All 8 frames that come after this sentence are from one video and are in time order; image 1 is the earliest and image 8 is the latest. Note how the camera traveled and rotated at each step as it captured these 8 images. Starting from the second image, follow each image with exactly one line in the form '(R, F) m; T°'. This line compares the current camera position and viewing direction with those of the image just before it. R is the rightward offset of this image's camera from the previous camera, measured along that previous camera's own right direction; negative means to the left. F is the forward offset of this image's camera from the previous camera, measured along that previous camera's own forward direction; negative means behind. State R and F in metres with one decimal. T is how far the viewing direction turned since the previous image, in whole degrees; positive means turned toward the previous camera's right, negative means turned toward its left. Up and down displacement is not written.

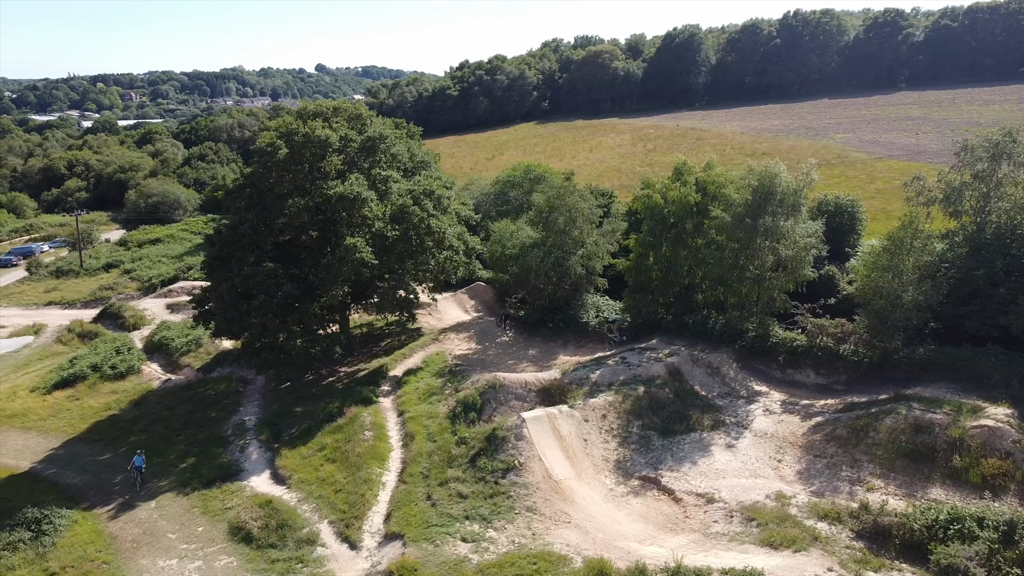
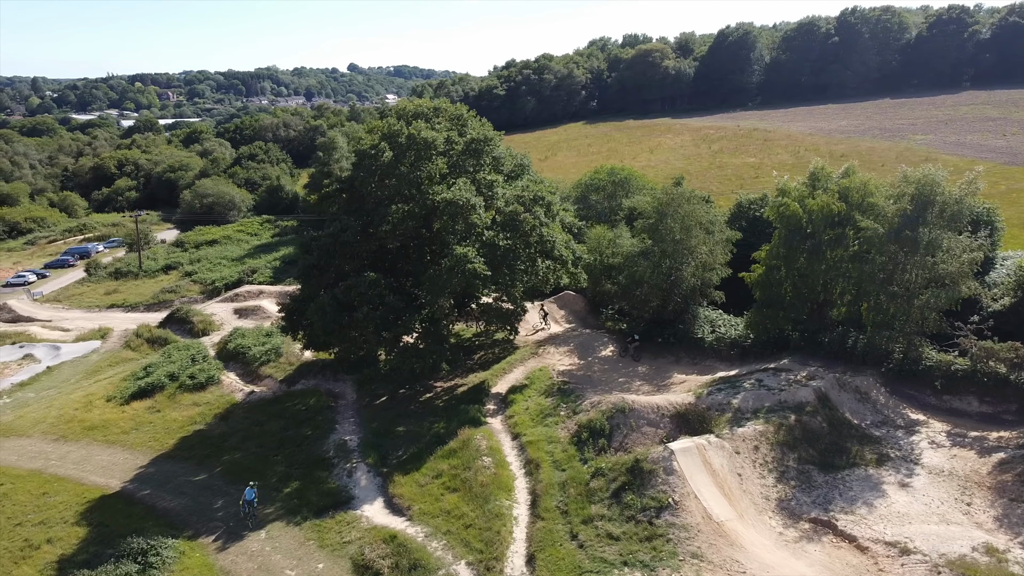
(-2.7, +1.7) m; -2°
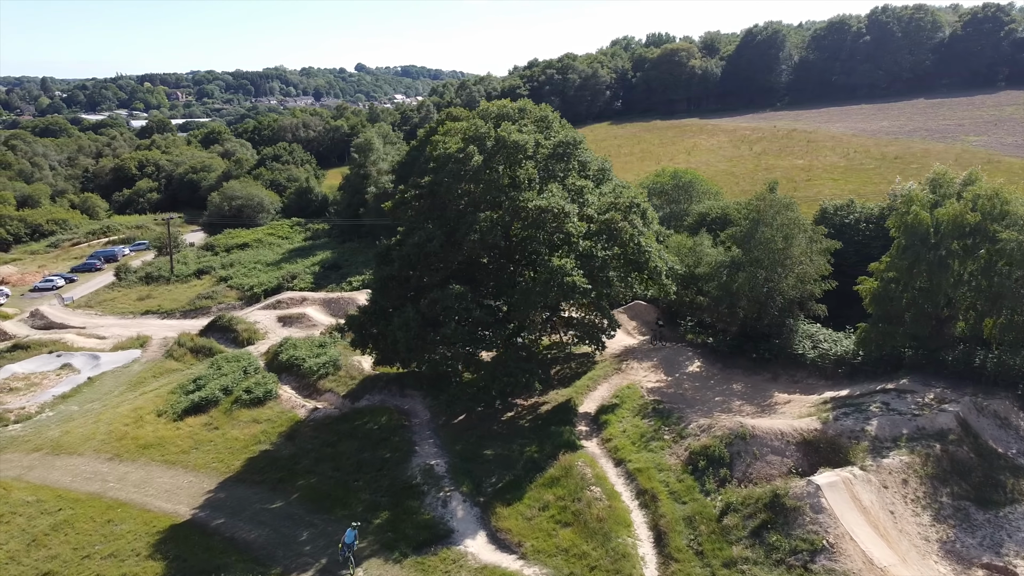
(-2.6, +1.6) m; 0°
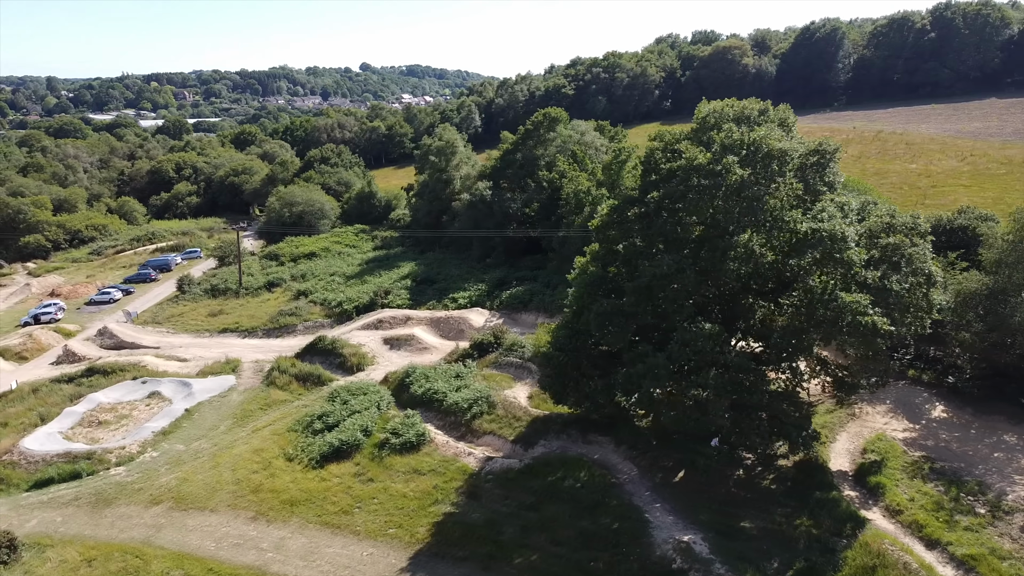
(-6.1, +3.9) m; 0°
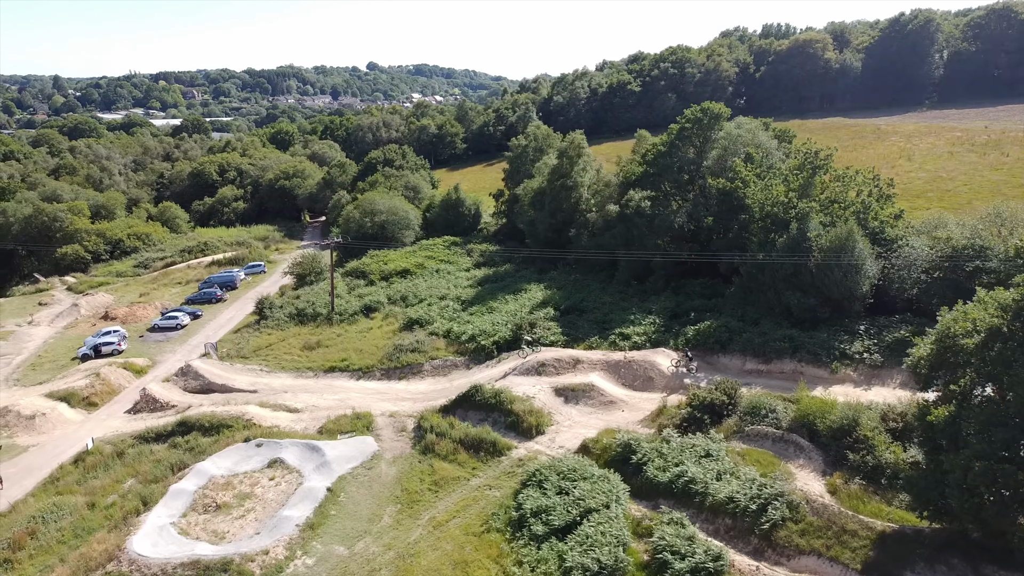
(-7.6, +7.6) m; 0°
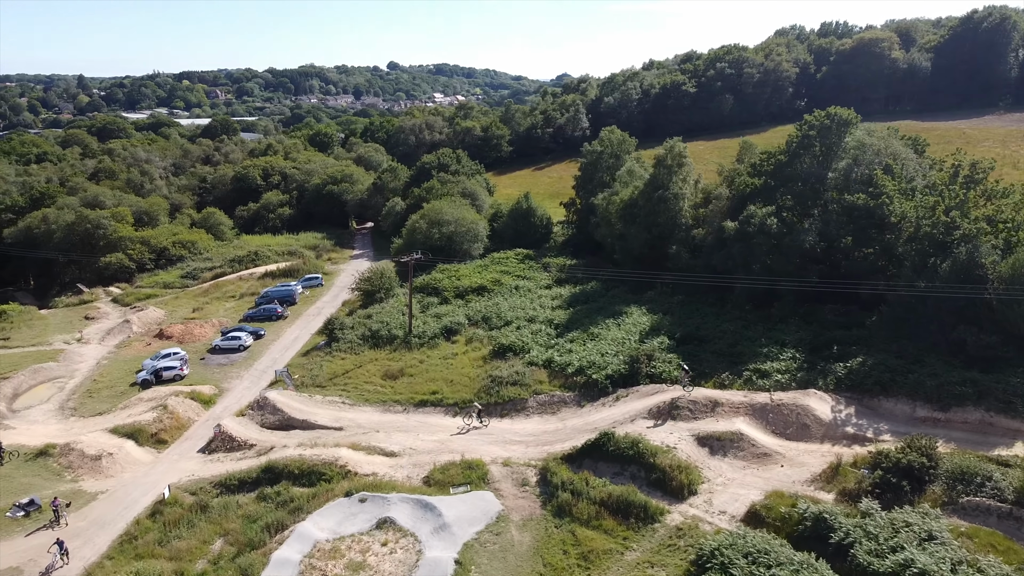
(-4.0, +3.8) m; -1°
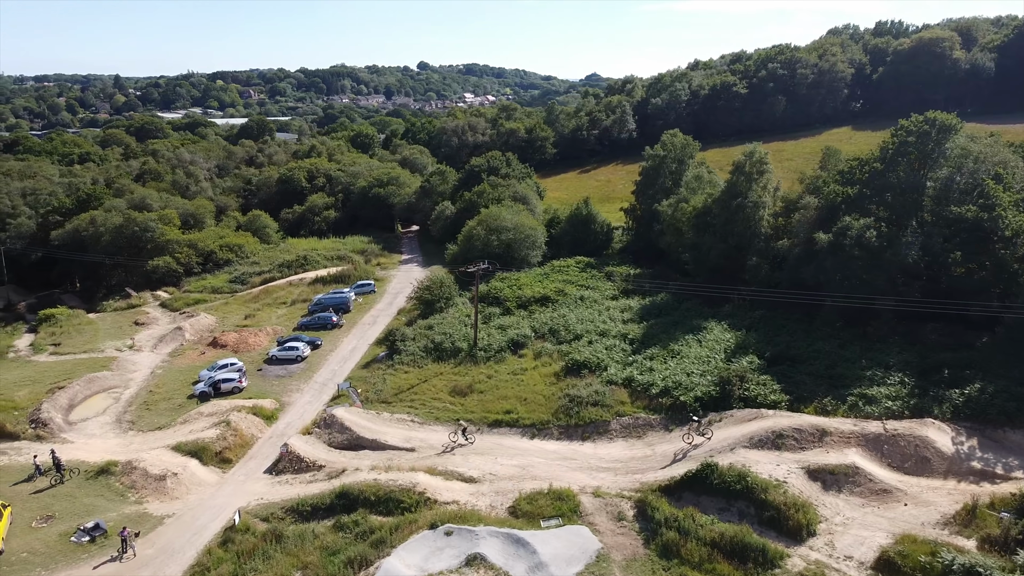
(-2.2, +1.8) m; -2°
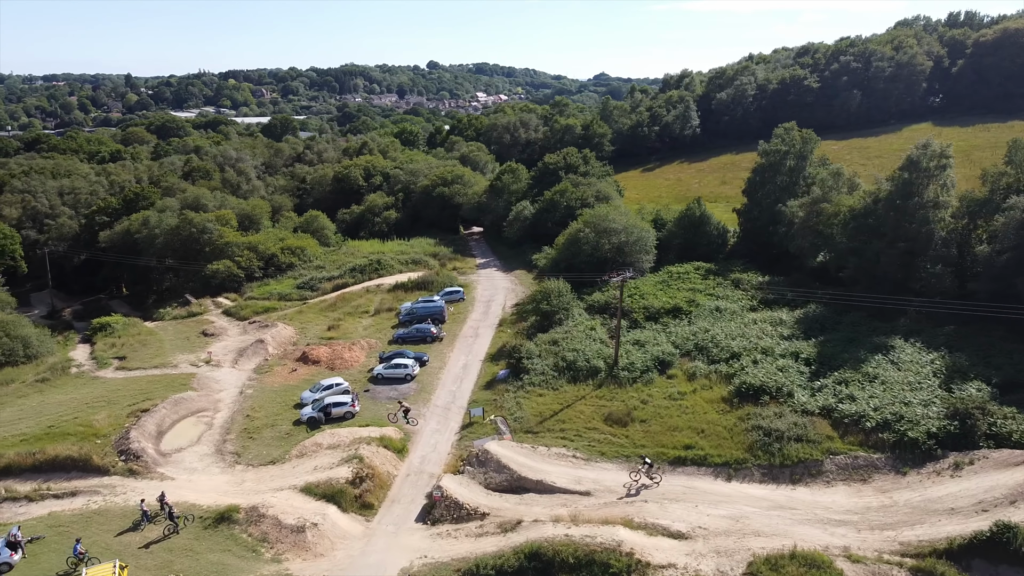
(-6.1, +4.7) m; 0°
